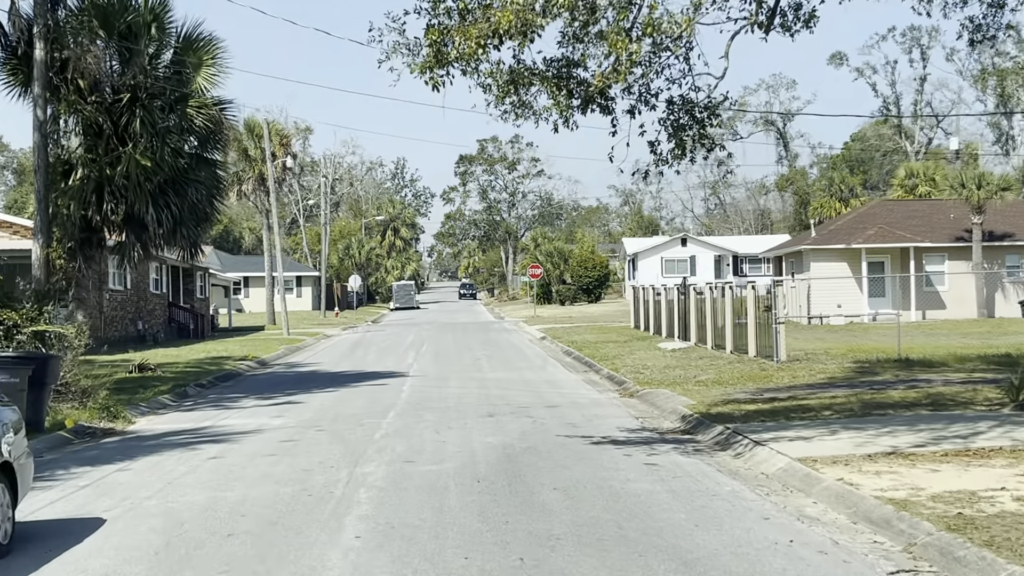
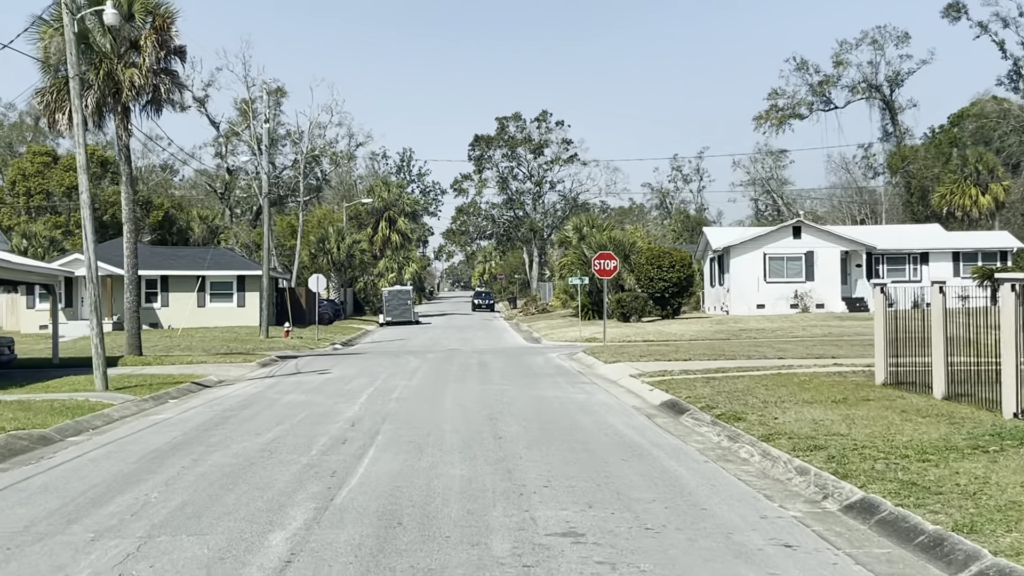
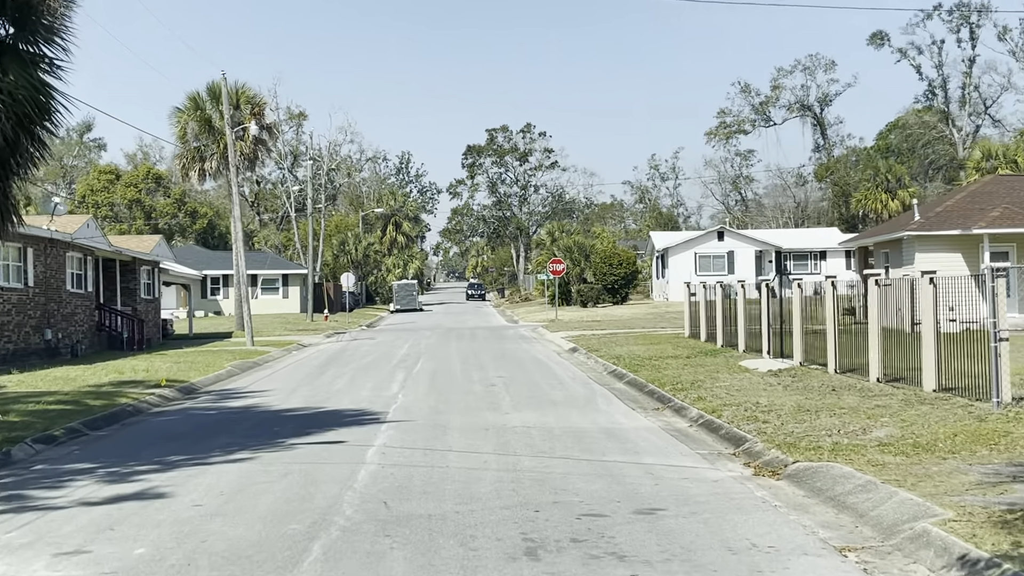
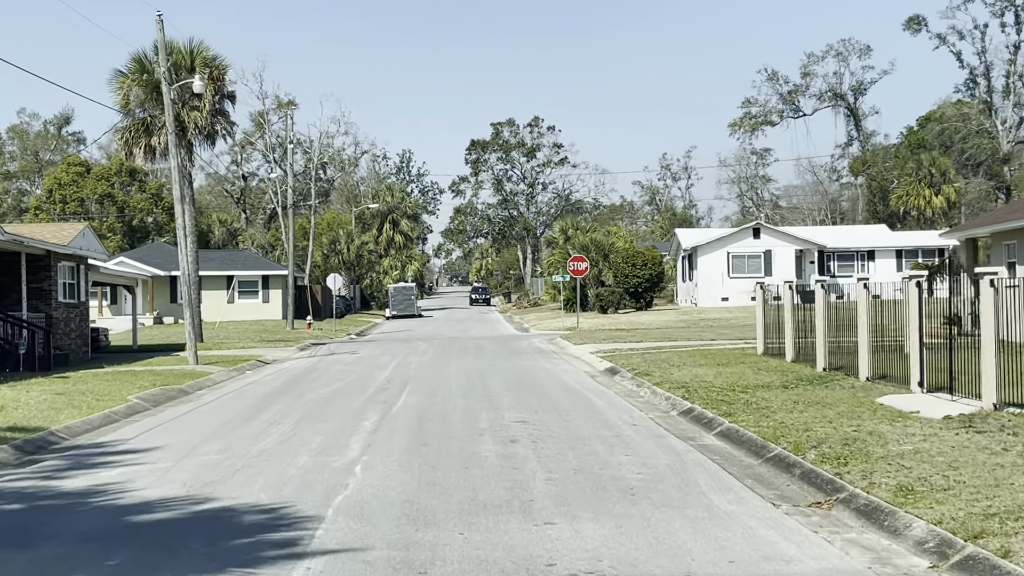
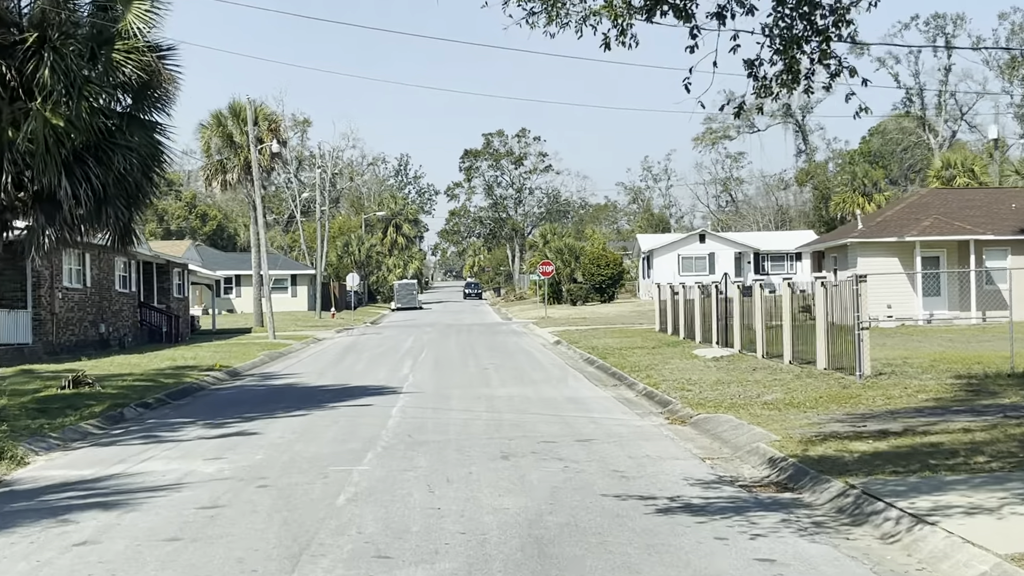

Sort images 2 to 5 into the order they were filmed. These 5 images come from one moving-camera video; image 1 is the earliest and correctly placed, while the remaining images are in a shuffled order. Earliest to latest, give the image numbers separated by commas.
5, 3, 4, 2
